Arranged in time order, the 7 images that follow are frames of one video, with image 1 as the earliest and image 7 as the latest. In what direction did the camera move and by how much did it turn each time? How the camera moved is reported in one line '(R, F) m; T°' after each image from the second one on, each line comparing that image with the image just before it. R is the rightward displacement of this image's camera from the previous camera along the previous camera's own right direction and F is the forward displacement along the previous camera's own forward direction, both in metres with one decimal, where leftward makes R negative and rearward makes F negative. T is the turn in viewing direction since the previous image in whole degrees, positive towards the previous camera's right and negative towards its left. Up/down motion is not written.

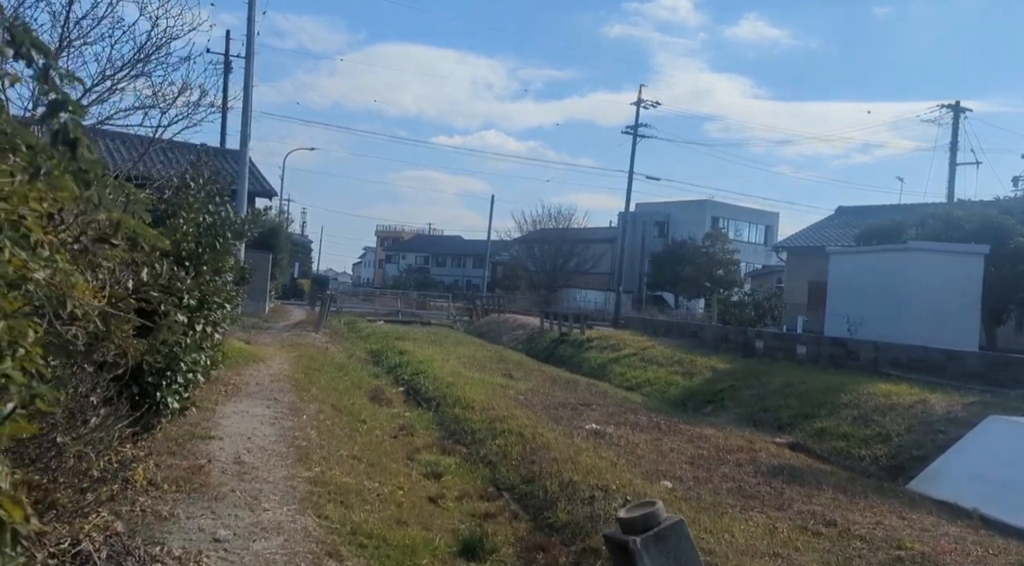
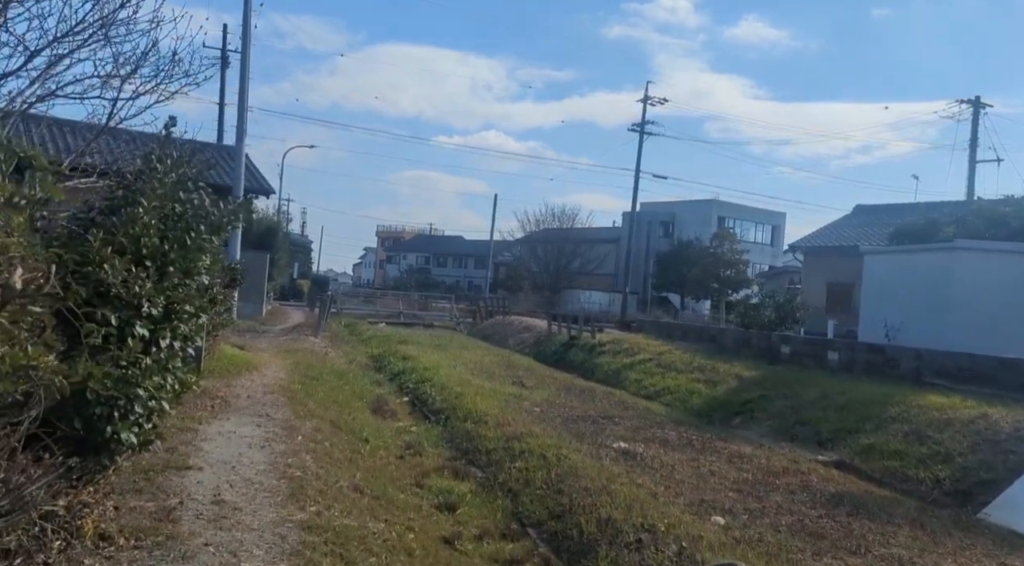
(-0.2, +1.1) m; 0°
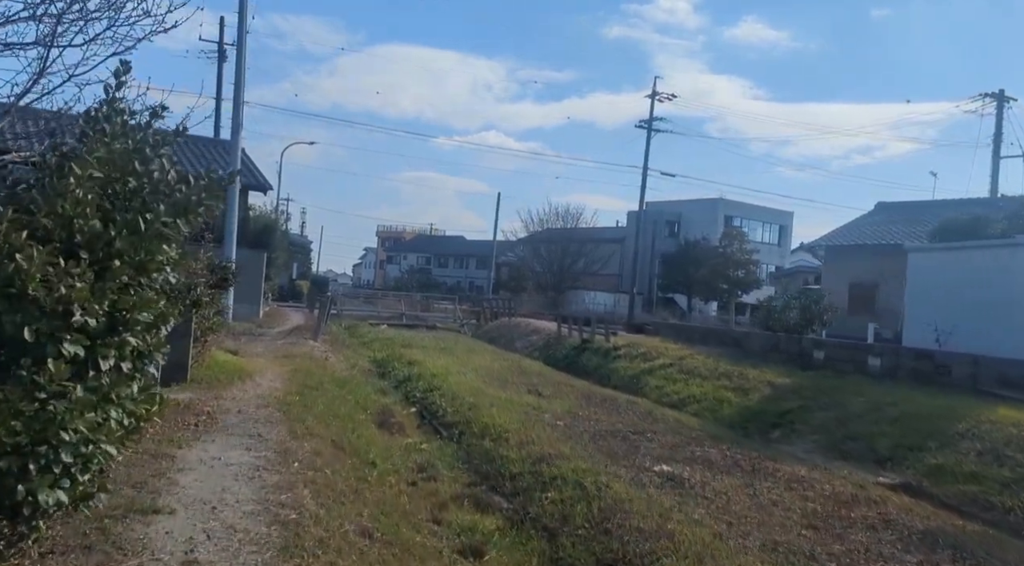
(-0.3, +1.3) m; 0°
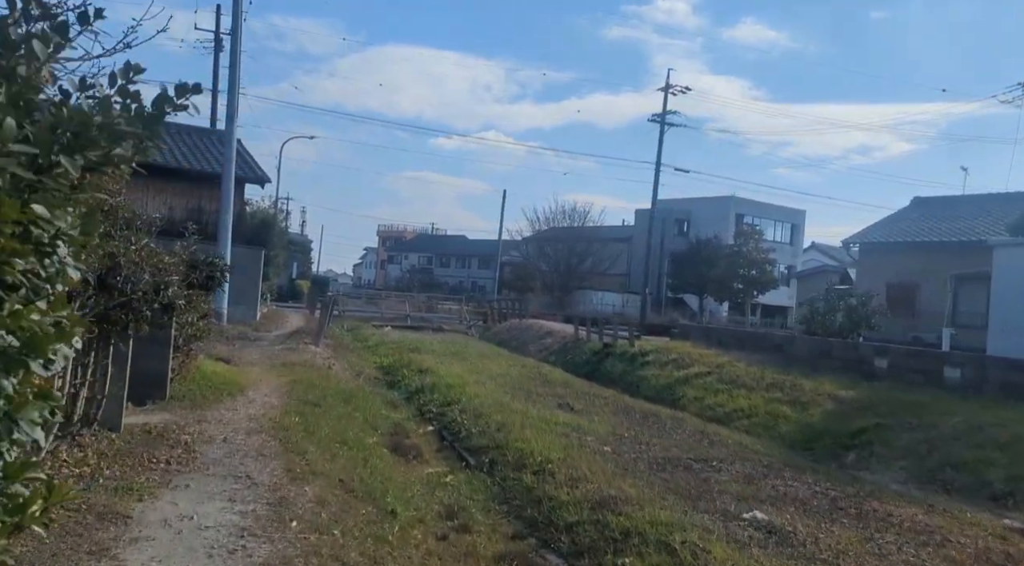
(-0.4, +1.8) m; 0°
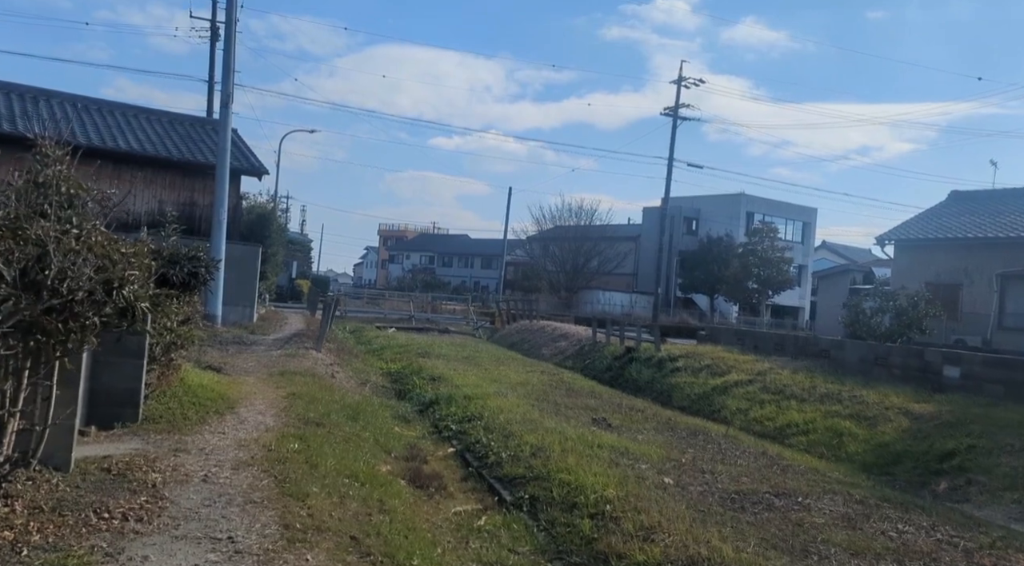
(-0.4, +1.6) m; 0°
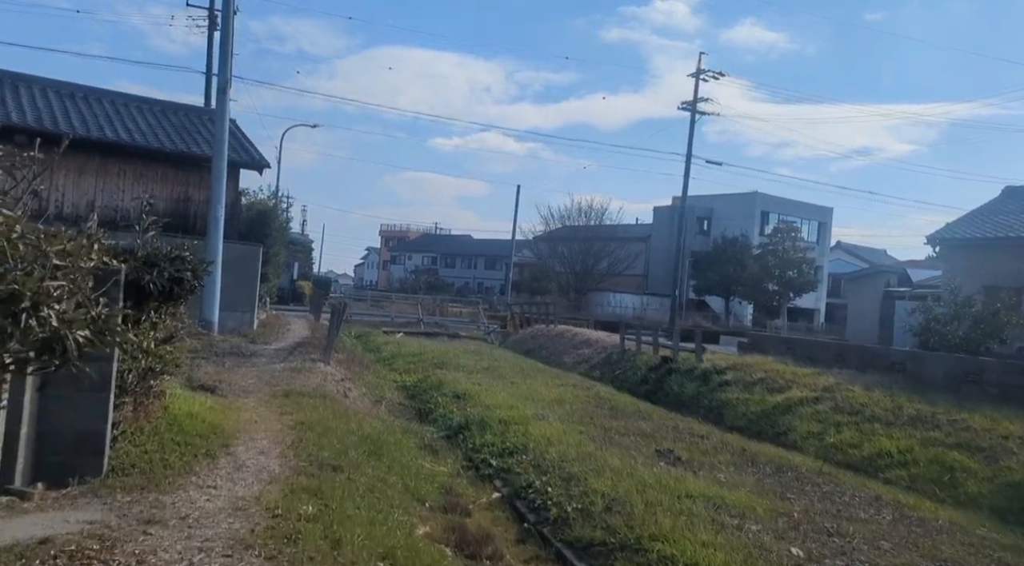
(-0.6, +1.9) m; 0°
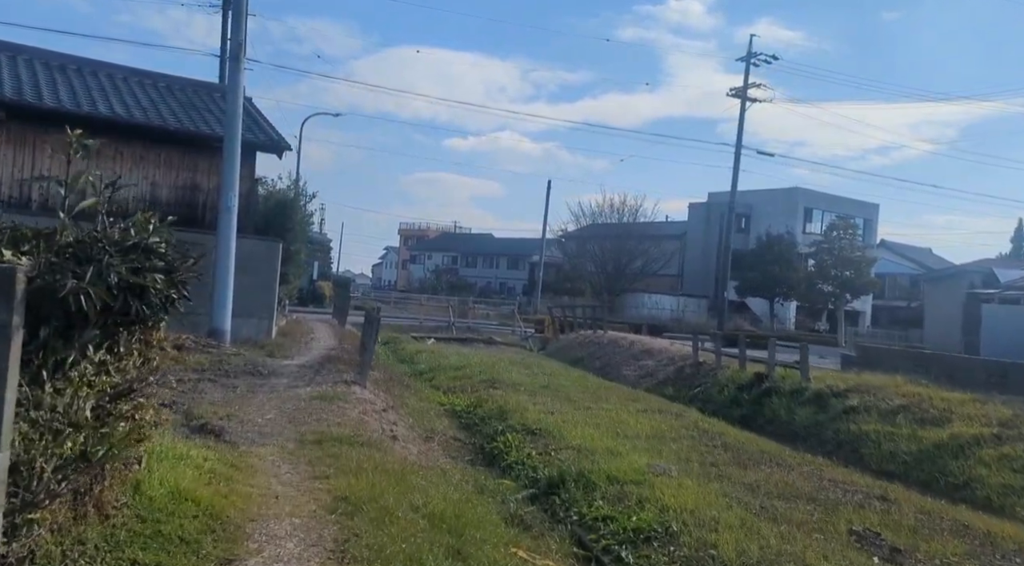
(-0.9, +3.1) m; -1°
